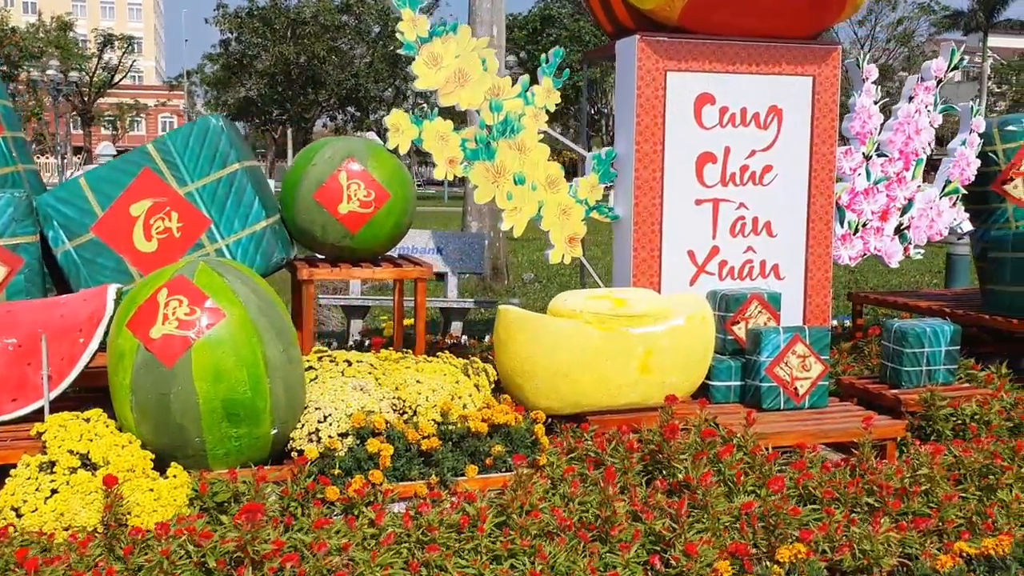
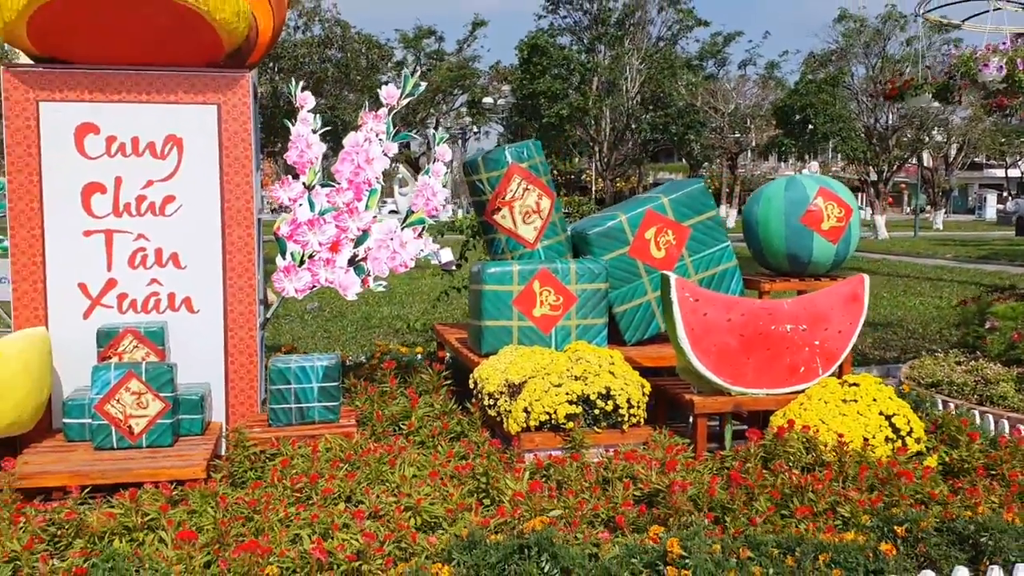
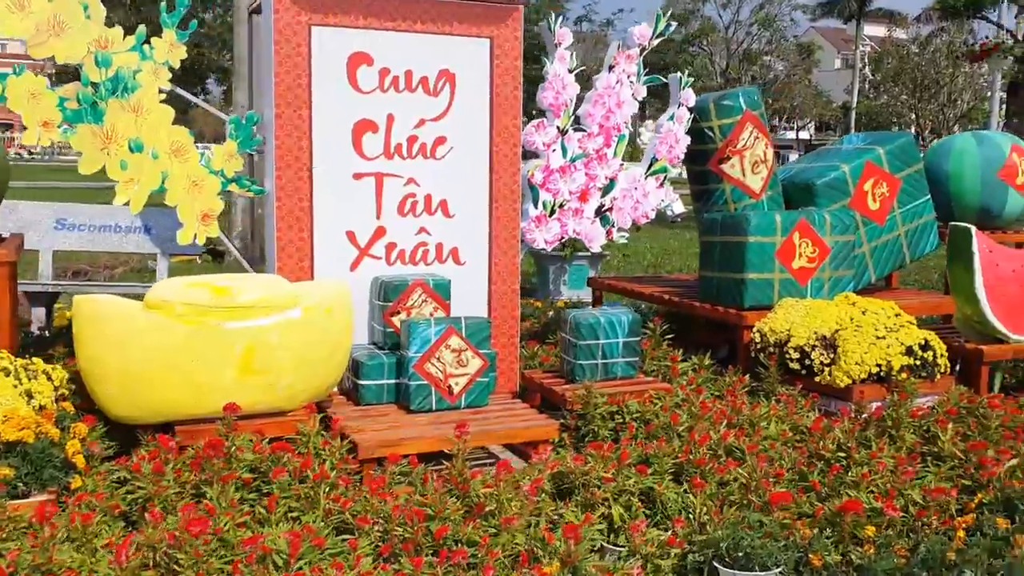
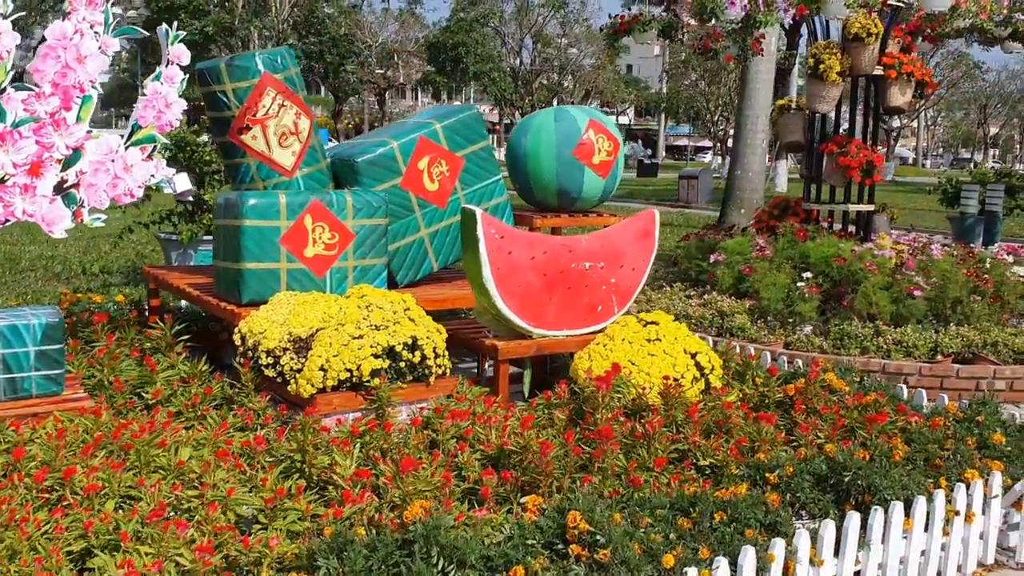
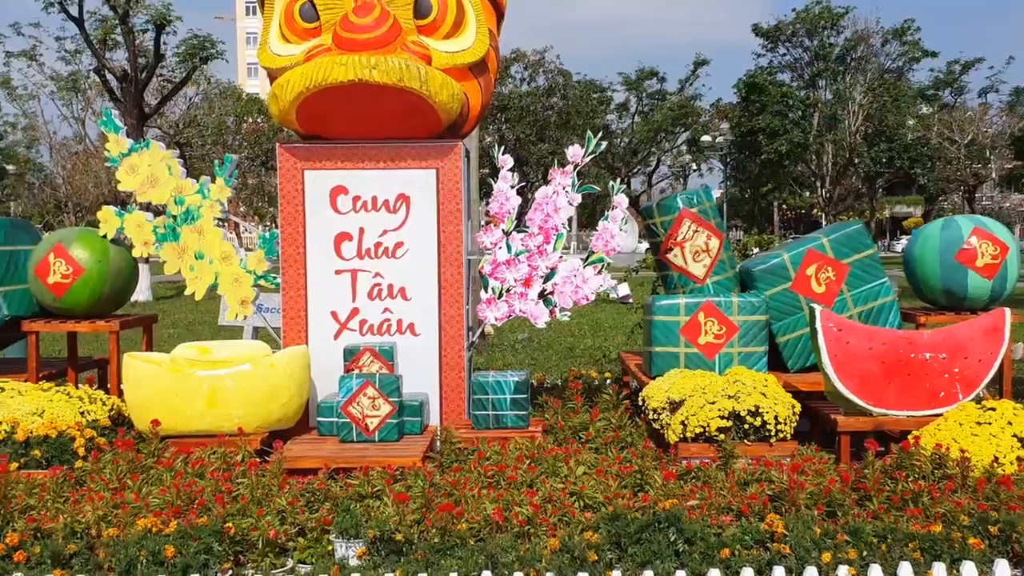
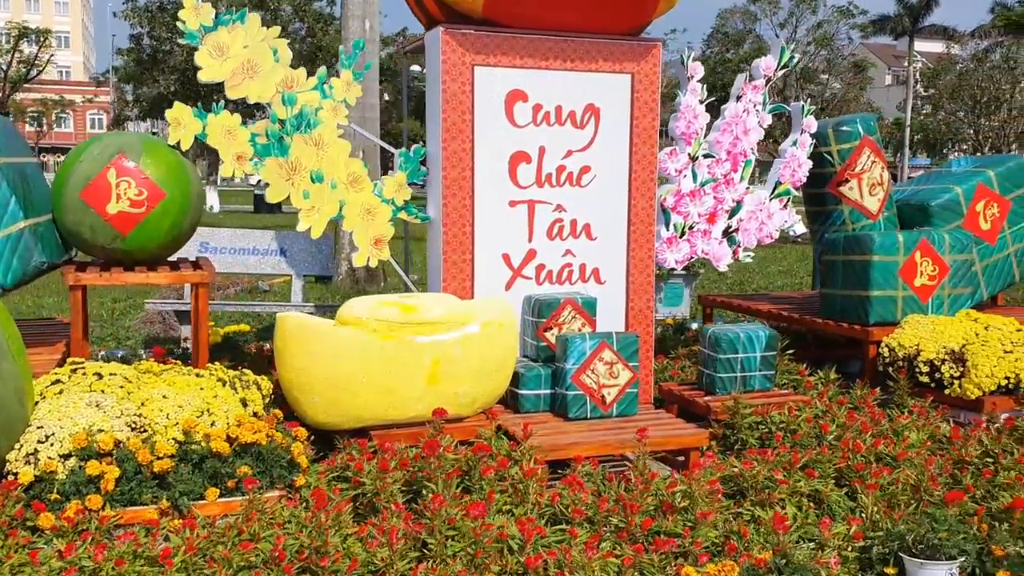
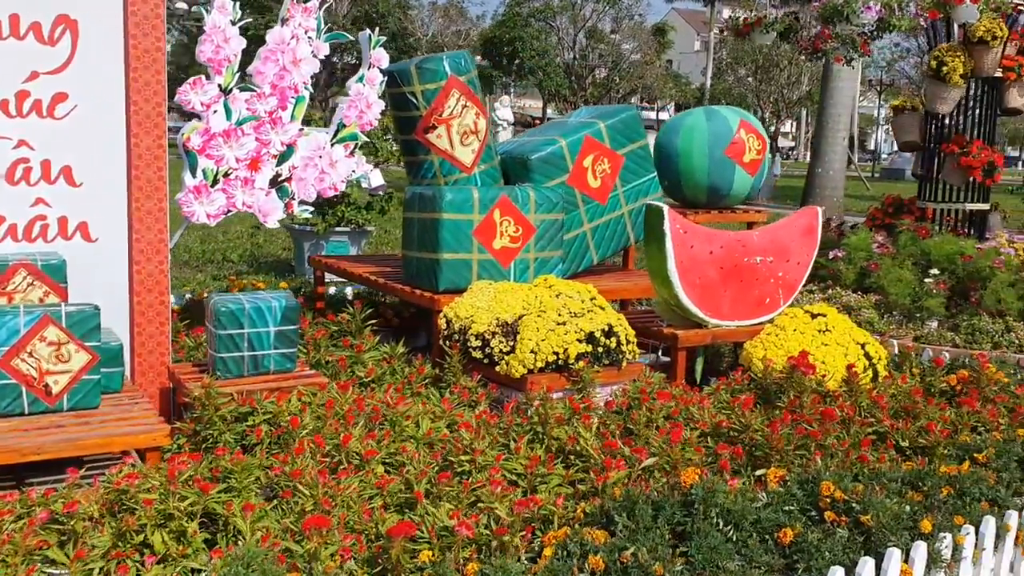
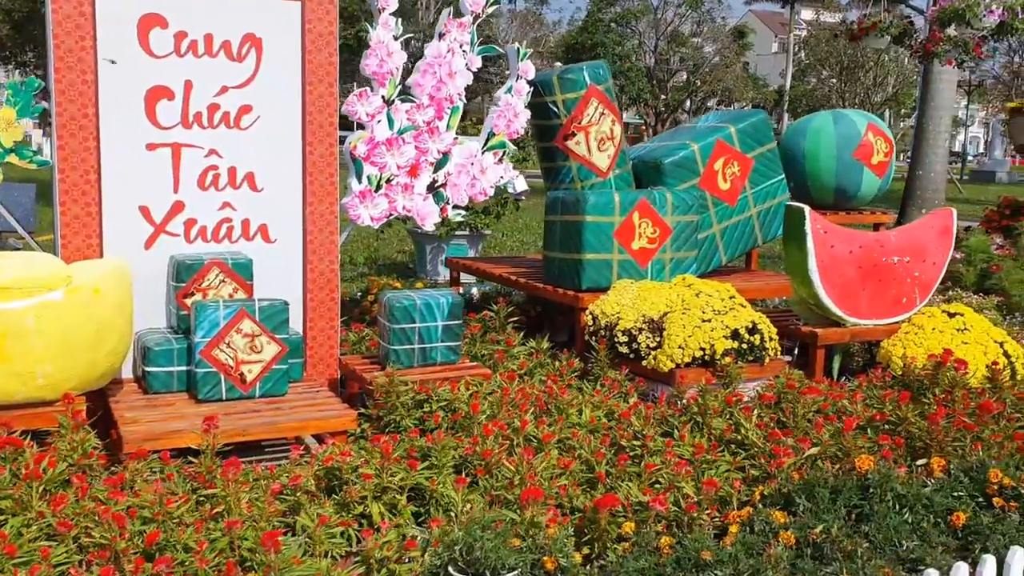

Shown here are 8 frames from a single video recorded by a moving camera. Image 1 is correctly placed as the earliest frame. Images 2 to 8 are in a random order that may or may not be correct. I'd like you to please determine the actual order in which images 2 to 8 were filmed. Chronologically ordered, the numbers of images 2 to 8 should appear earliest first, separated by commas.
6, 3, 8, 7, 4, 2, 5
